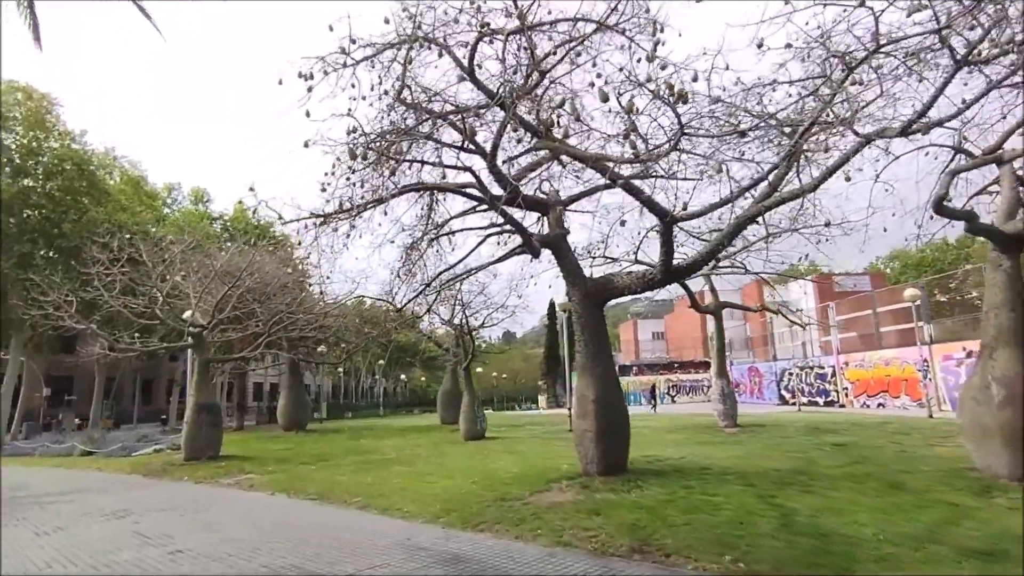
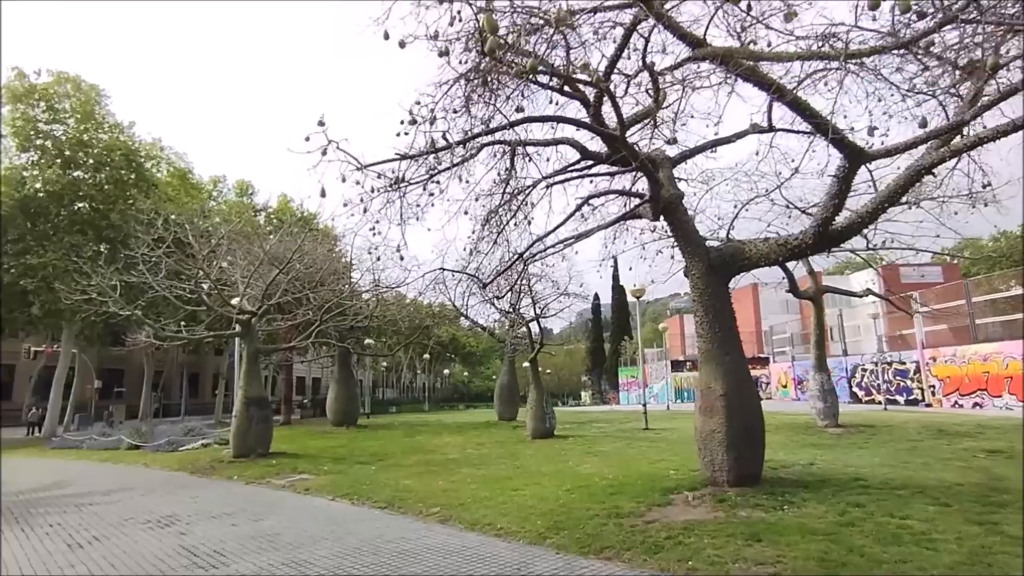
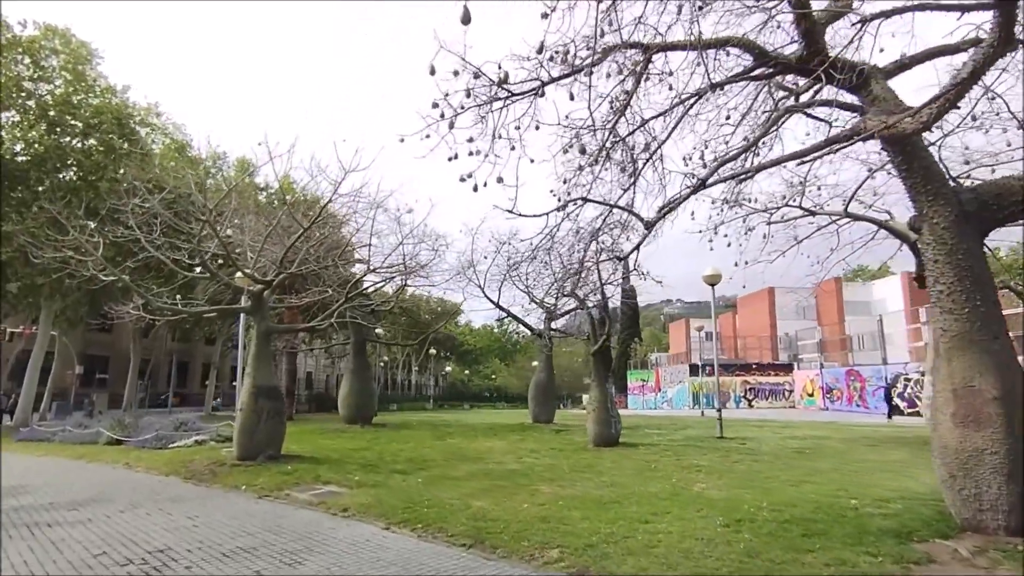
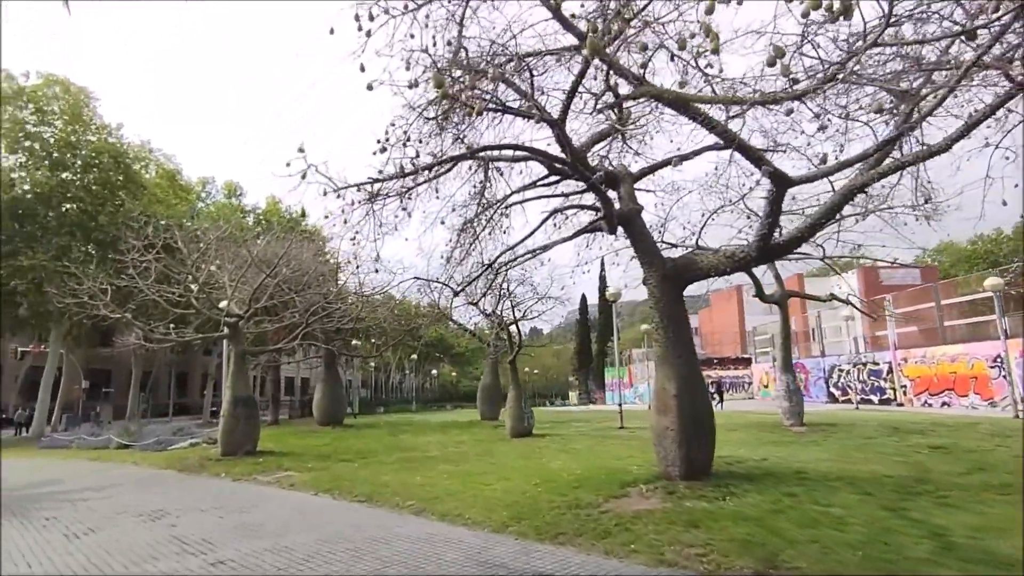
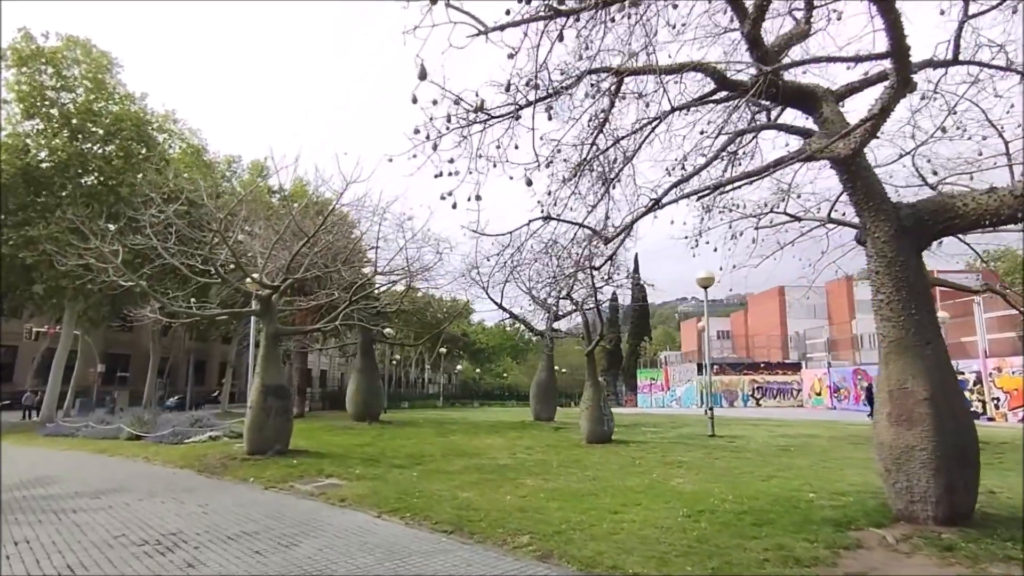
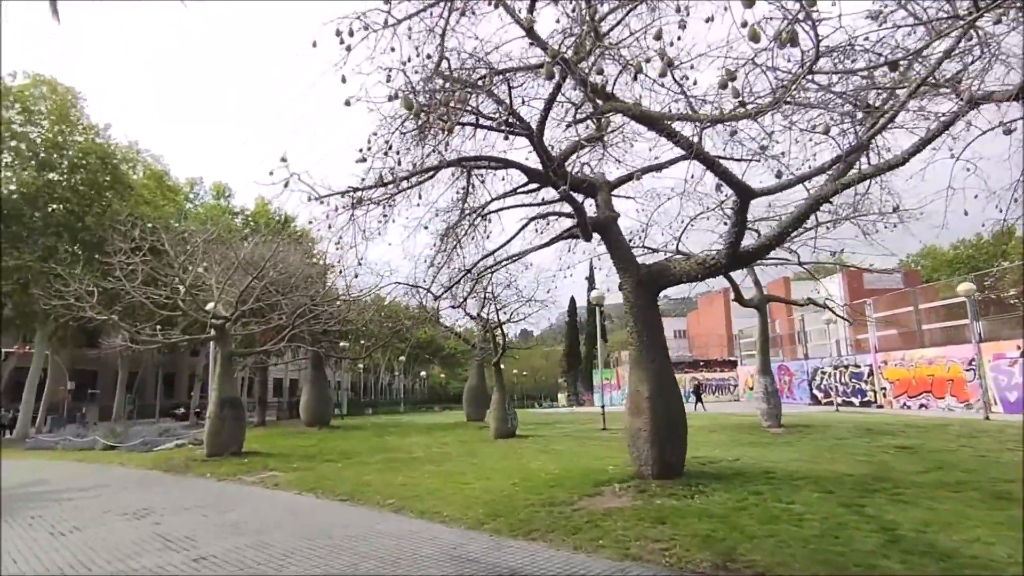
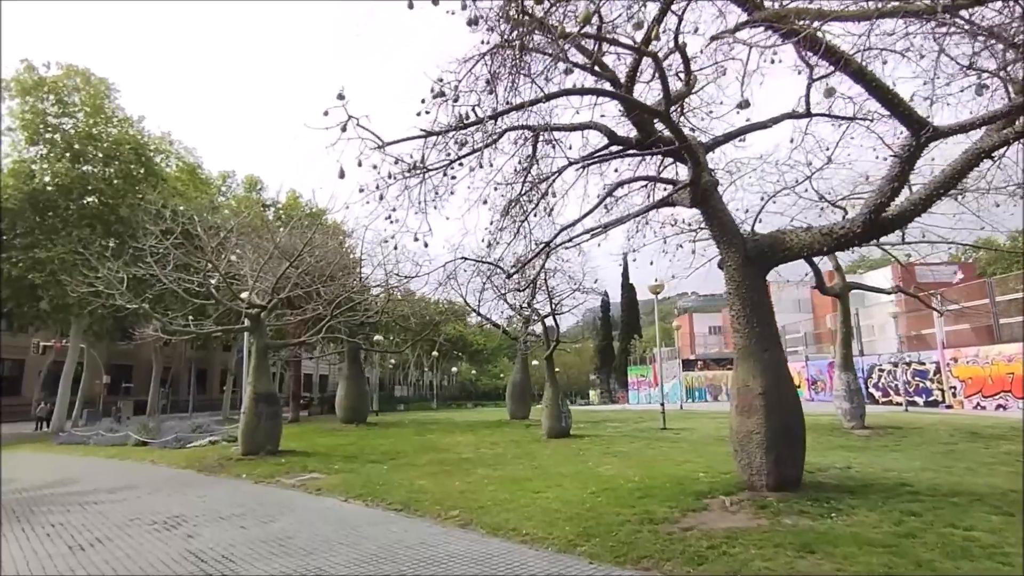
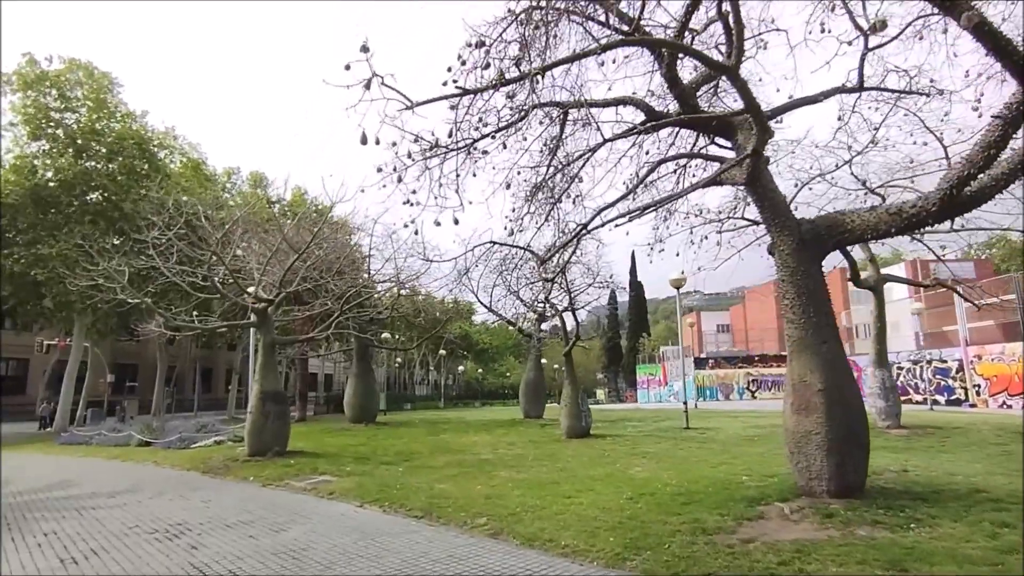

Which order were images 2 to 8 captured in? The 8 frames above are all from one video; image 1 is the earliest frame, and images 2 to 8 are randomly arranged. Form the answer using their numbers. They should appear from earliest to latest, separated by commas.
6, 4, 2, 7, 8, 5, 3
